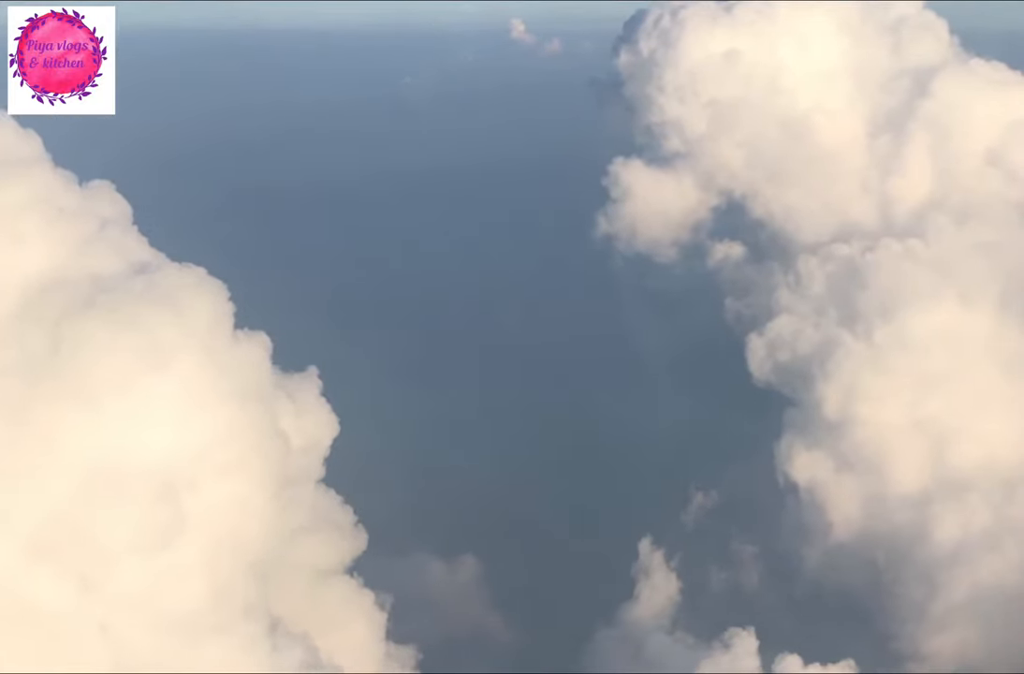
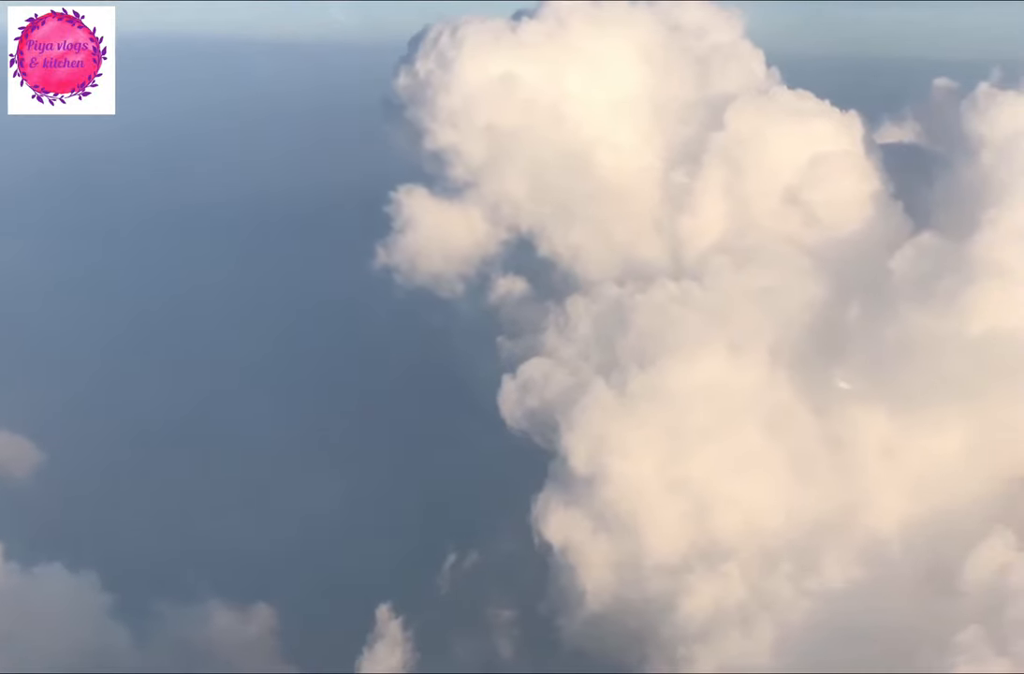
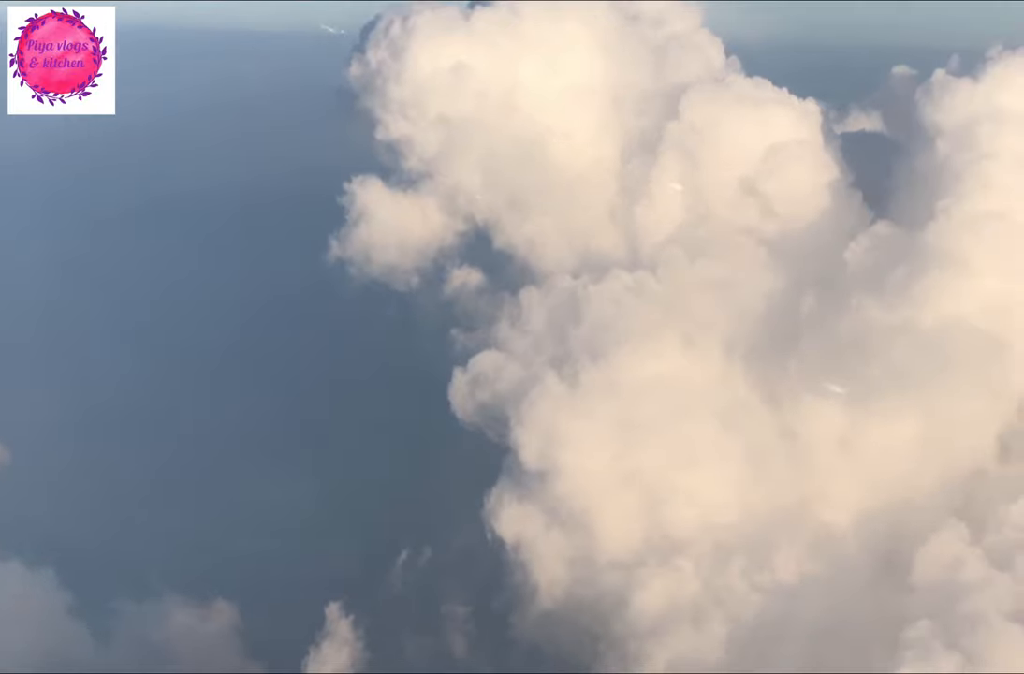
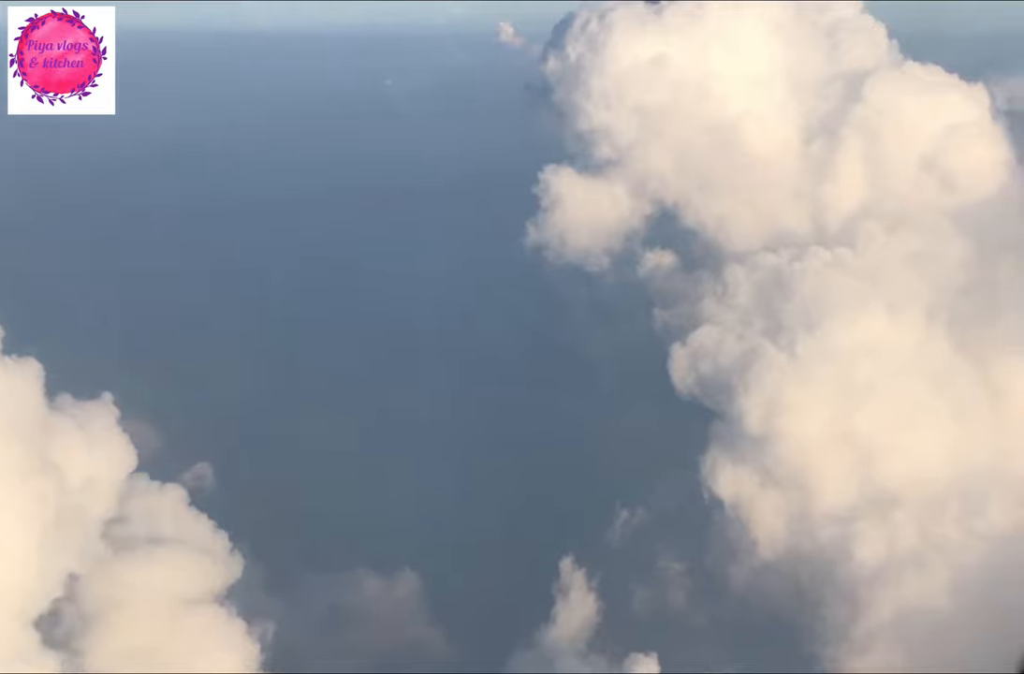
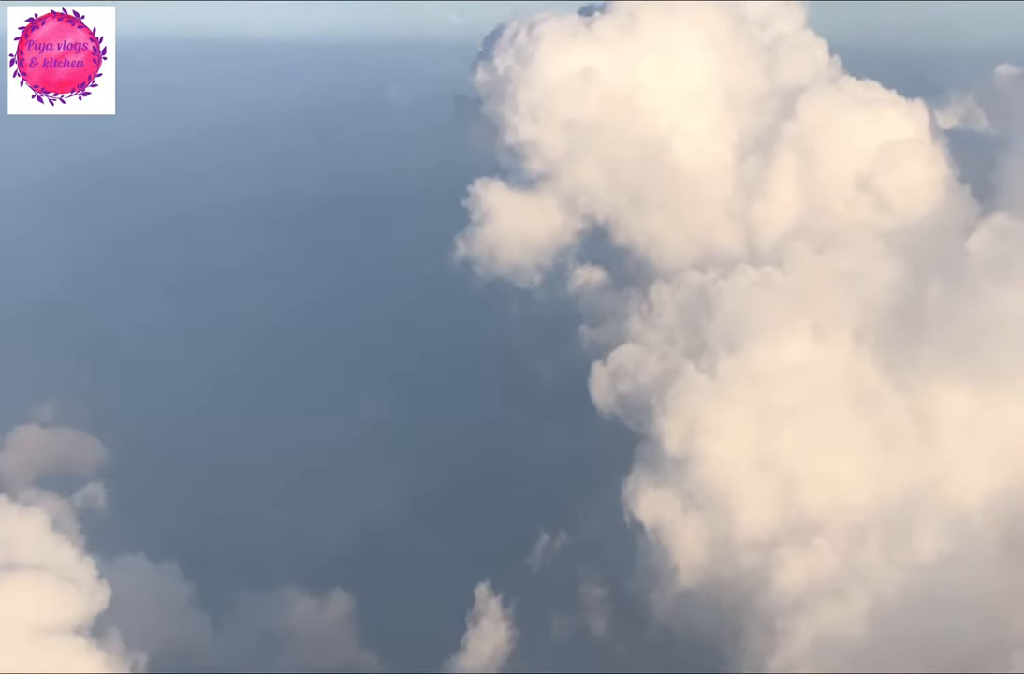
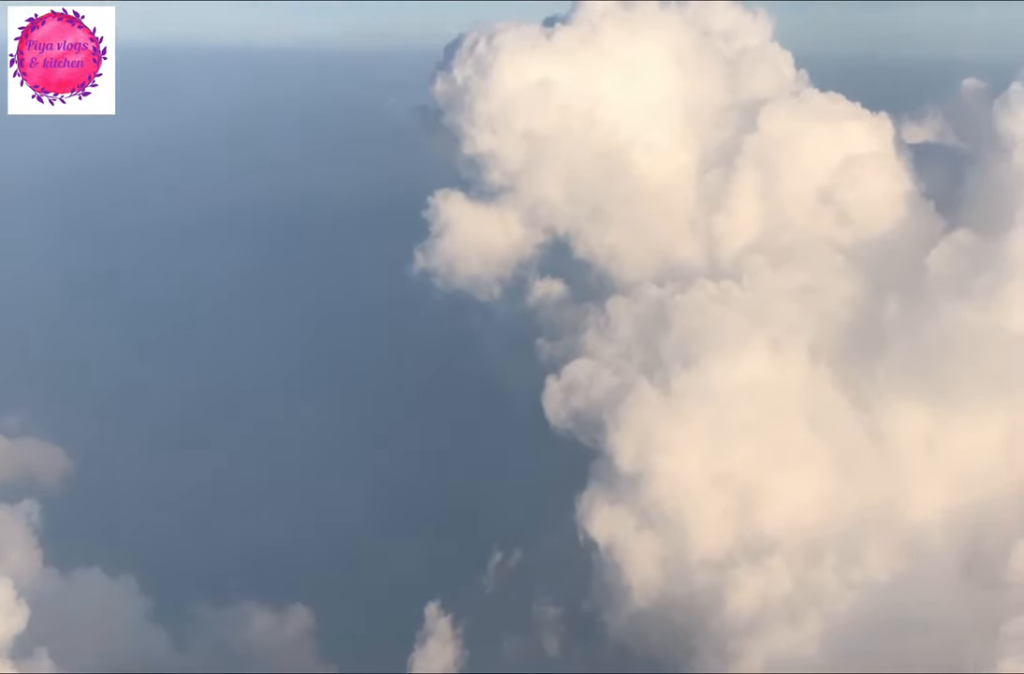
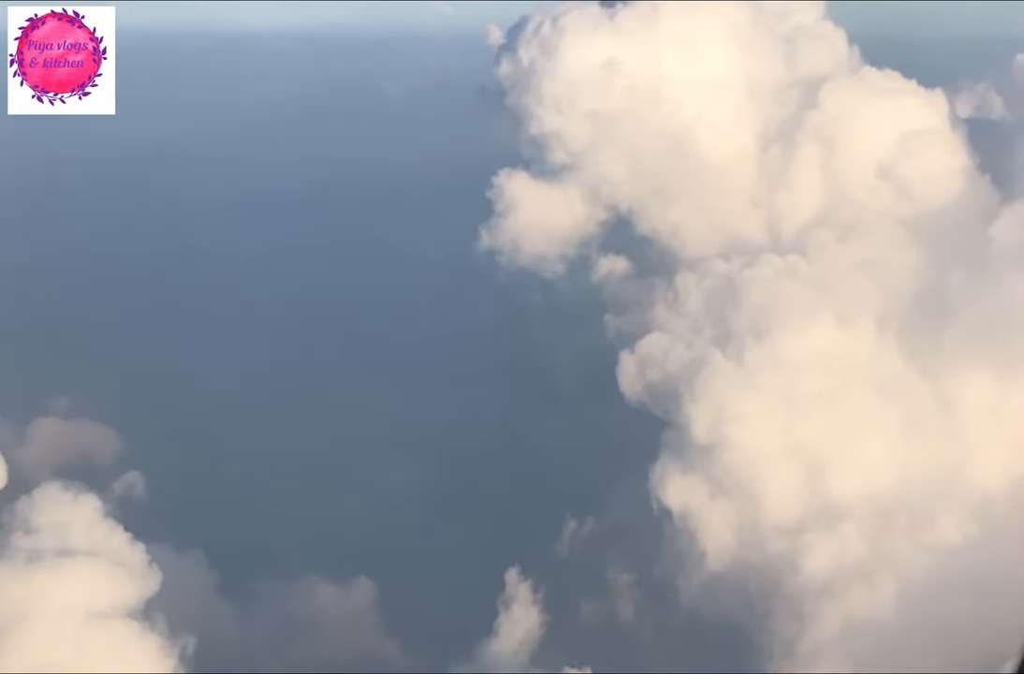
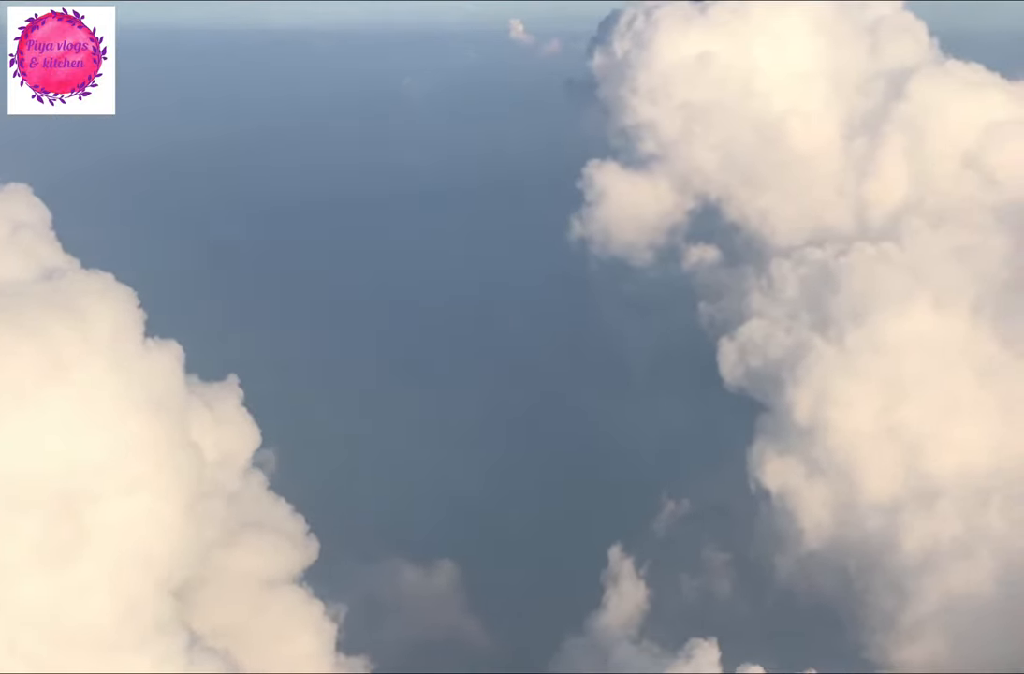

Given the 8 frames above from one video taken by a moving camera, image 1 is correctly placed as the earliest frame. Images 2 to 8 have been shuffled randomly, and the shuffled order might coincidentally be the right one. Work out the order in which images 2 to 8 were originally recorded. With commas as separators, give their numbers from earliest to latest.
8, 4, 7, 5, 6, 2, 3
